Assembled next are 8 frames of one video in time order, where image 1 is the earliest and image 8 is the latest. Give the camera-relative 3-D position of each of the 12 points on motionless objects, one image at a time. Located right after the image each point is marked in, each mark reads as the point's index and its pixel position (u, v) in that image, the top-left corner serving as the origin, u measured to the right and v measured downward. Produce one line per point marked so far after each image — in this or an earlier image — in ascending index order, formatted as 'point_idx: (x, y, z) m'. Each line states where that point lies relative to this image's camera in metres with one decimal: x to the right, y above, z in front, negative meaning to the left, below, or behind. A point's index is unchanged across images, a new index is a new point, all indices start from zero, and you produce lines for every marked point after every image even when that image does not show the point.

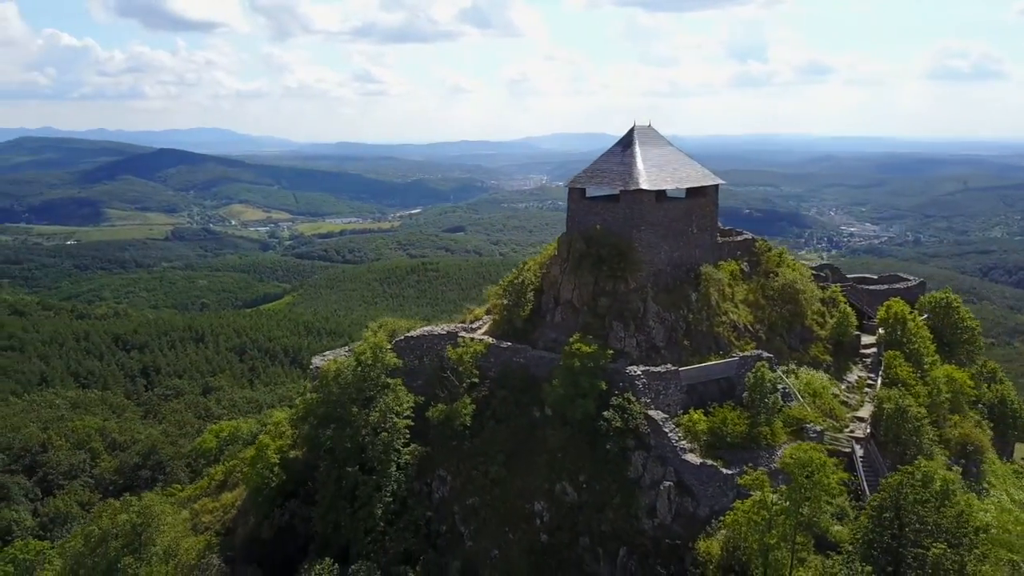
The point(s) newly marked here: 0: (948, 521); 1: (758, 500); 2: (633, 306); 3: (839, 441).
0: (+6.9, -3.7, +12.9) m
1: (+4.1, -3.6, +13.8) m
2: (+2.7, -0.4, +18.6) m
3: (+7.2, -3.3, +17.6) m
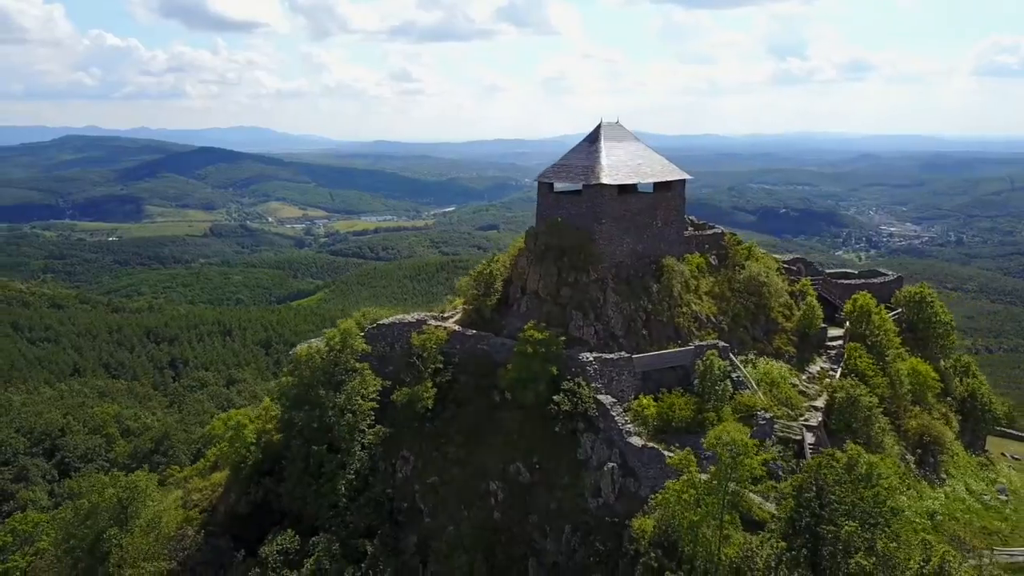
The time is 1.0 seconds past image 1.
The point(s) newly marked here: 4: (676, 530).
0: (+5.8, -3.6, +13.5) m
1: (+3.0, -3.4, +14.4) m
2: (+1.9, -0.2, +19.3) m
3: (+6.3, -3.2, +18.1) m
4: (+2.9, -4.2, +14.2) m
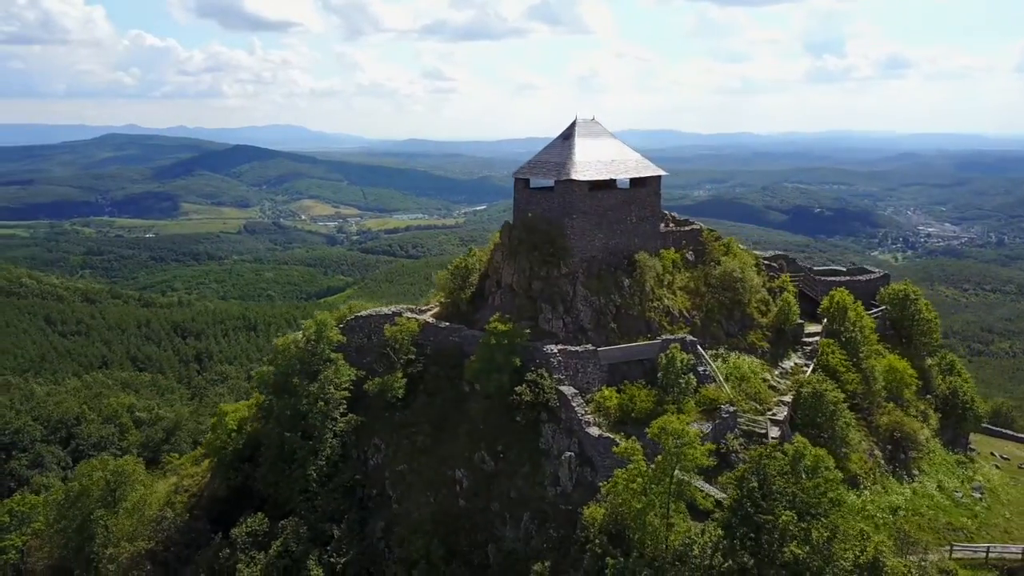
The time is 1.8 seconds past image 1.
0: (+4.9, -3.4, +13.7) m
1: (+2.1, -3.3, +14.7) m
2: (+1.2, -0.1, +19.6) m
3: (+5.6, -3.0, +18.3) m
4: (+2.0, -4.1, +14.5) m
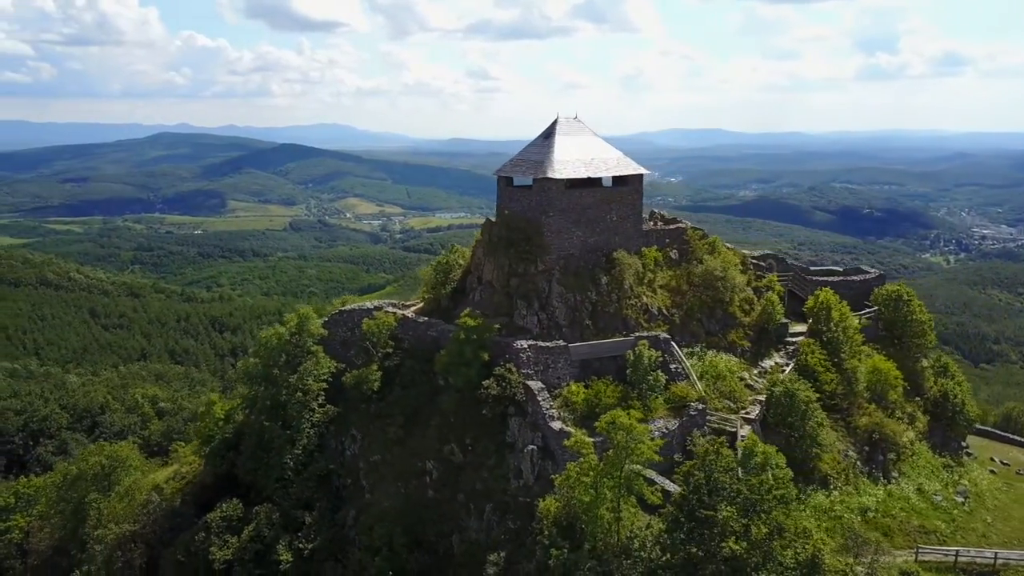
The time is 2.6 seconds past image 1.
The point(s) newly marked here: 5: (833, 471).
0: (+4.0, -3.4, +13.8) m
1: (+1.3, -3.2, +15.0) m
2: (+0.6, 0.0, +19.9) m
3: (+4.9, -3.0, +18.4) m
4: (+1.2, -4.0, +14.7) m
5: (+7.3, -4.2, +18.4) m
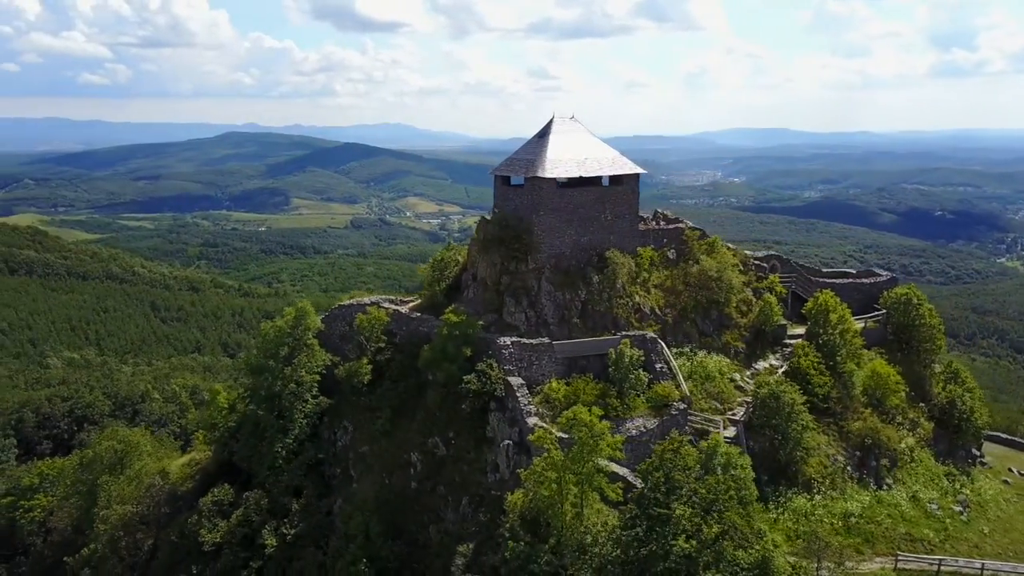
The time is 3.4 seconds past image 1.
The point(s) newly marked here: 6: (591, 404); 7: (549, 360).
0: (+3.3, -3.4, +13.8) m
1: (+0.6, -3.2, +15.2) m
2: (+0.4, +0.1, +20.1) m
3: (+4.5, -3.0, +18.3) m
4: (+0.5, -4.0, +14.9) m
5: (+6.9, -4.2, +18.2) m
6: (+1.7, -2.5, +17.6) m
7: (+0.8, -1.7, +18.6) m
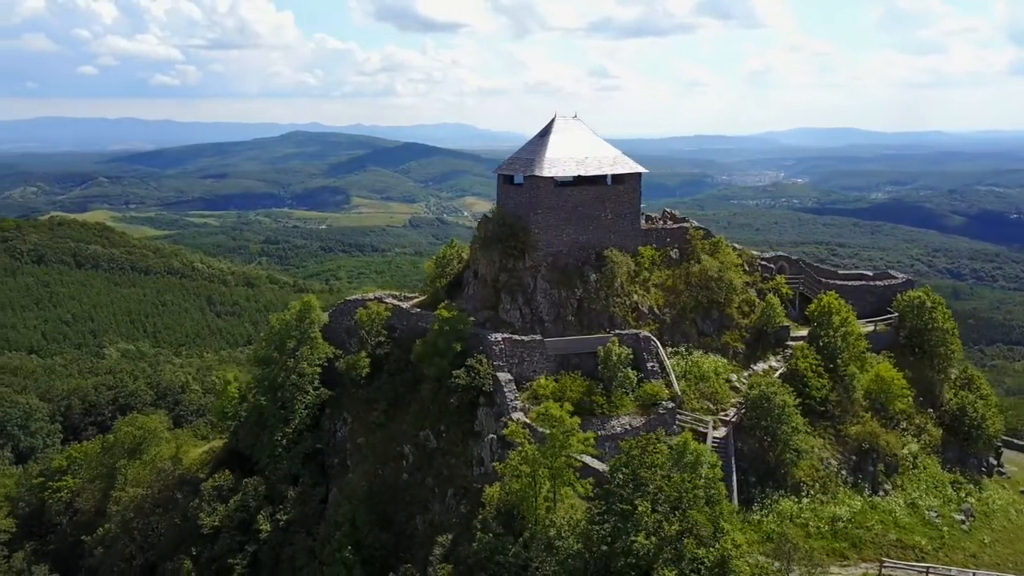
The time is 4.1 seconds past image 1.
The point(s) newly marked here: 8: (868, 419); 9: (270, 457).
0: (+2.7, -3.4, +13.8) m
1: (+0.2, -3.1, +15.4) m
2: (+0.3, +0.1, +20.3) m
3: (+4.2, -3.0, +18.3) m
4: (0.0, -3.9, +15.2) m
5: (+6.6, -4.2, +18.0) m
6: (+1.4, -2.5, +17.7) m
7: (+0.6, -1.6, +18.8) m
8: (+8.7, -3.2, +19.7) m
9: (-5.9, -4.1, +19.9) m
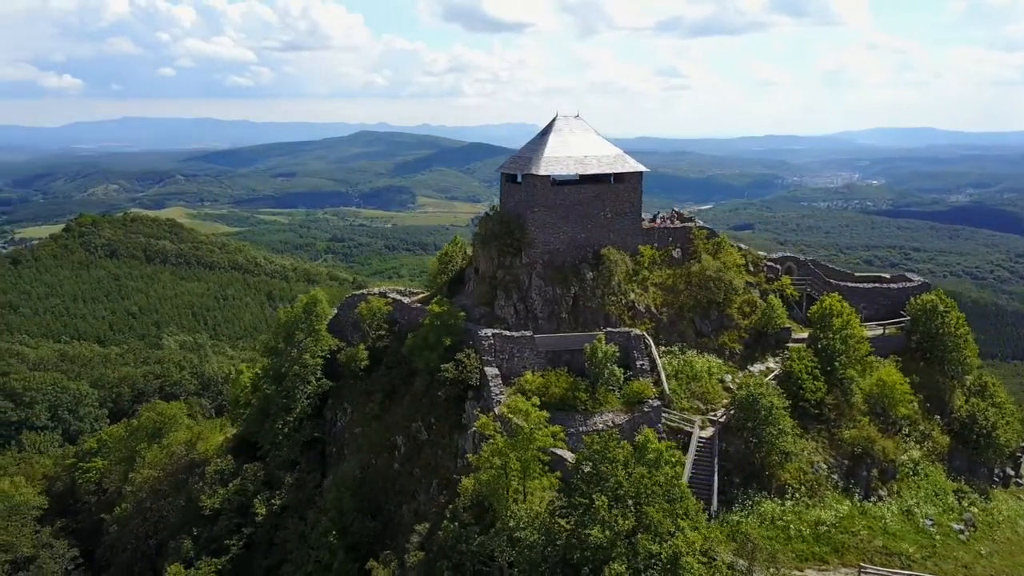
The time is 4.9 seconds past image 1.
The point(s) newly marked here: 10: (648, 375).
0: (+2.0, -3.3, +14.0) m
1: (-0.4, -3.0, +15.7) m
2: (+0.2, +0.2, +20.6) m
3: (+3.9, -3.0, +18.2) m
4: (-0.6, -3.8, +15.5) m
5: (+6.2, -4.2, +17.8) m
6: (+1.1, -2.4, +17.9) m
7: (+0.4, -1.5, +19.1) m
8: (+8.4, -3.2, +19.3) m
9: (-6.1, -4.0, +20.6) m
10: (+3.2, -2.0, +19.0) m
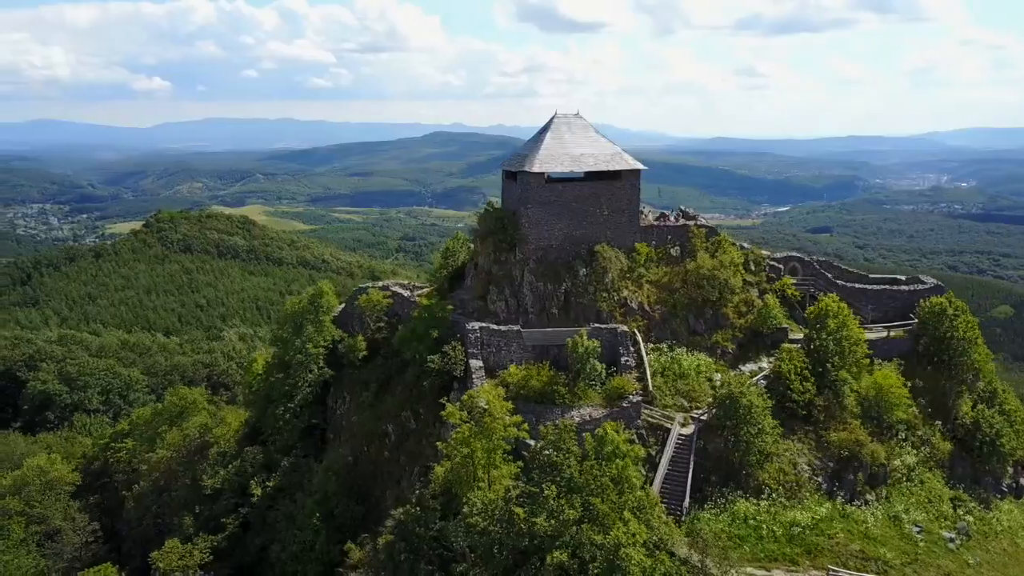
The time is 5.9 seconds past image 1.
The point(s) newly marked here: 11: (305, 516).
0: (+1.2, -3.2, +14.2) m
1: (-1.0, -2.9, +16.1) m
2: (0.0, +0.3, +21.0) m
3: (+3.5, -2.9, +18.3) m
4: (-1.2, -3.7, +15.9) m
5: (+5.7, -4.2, +17.6) m
6: (+0.6, -2.3, +18.2) m
7: (0.0, -1.4, +19.4) m
8: (+8.1, -3.2, +19.0) m
9: (-6.3, -3.7, +21.5) m
10: (+2.8, -2.0, +19.1) m
11: (-4.7, -5.3, +18.7) m
